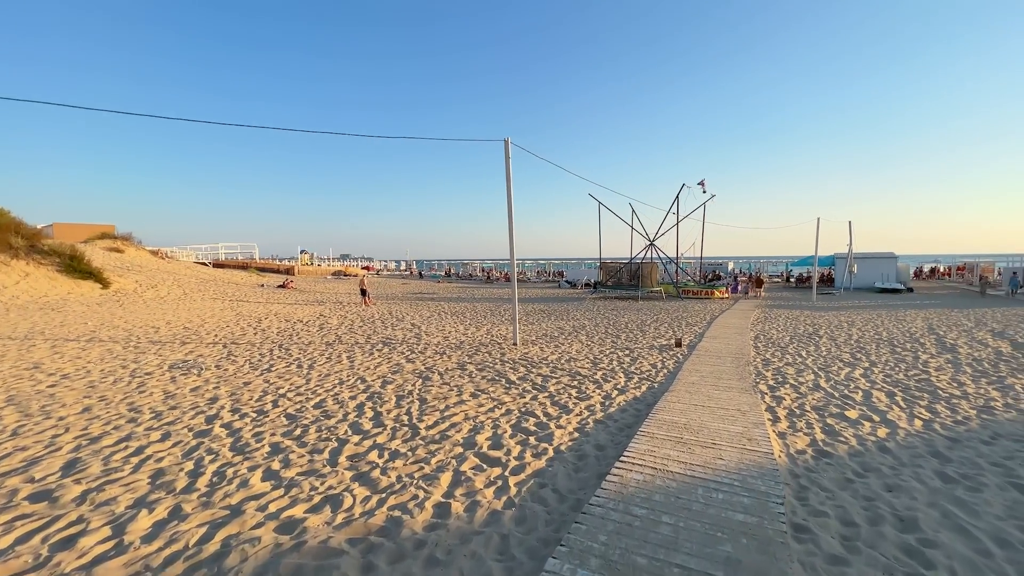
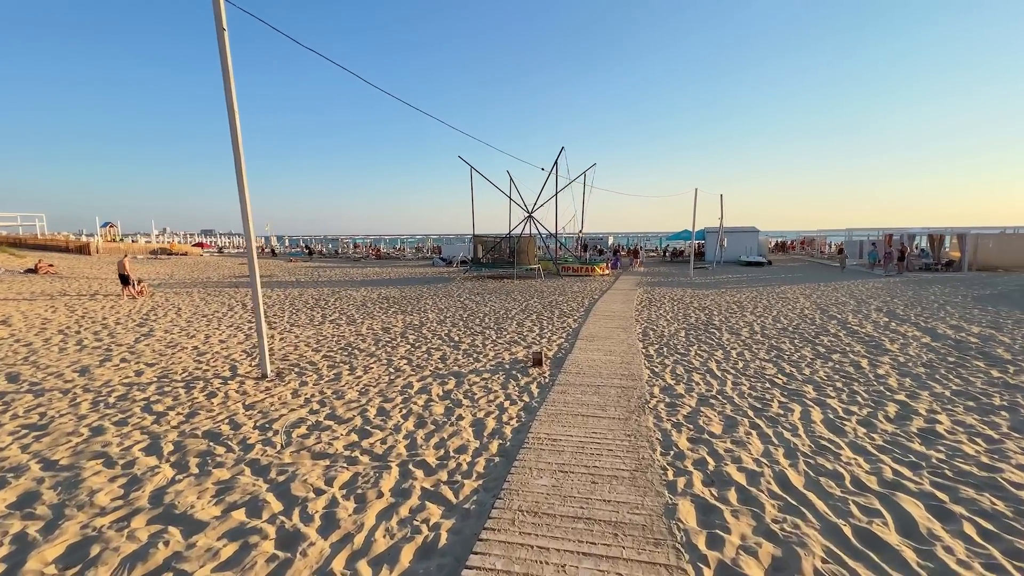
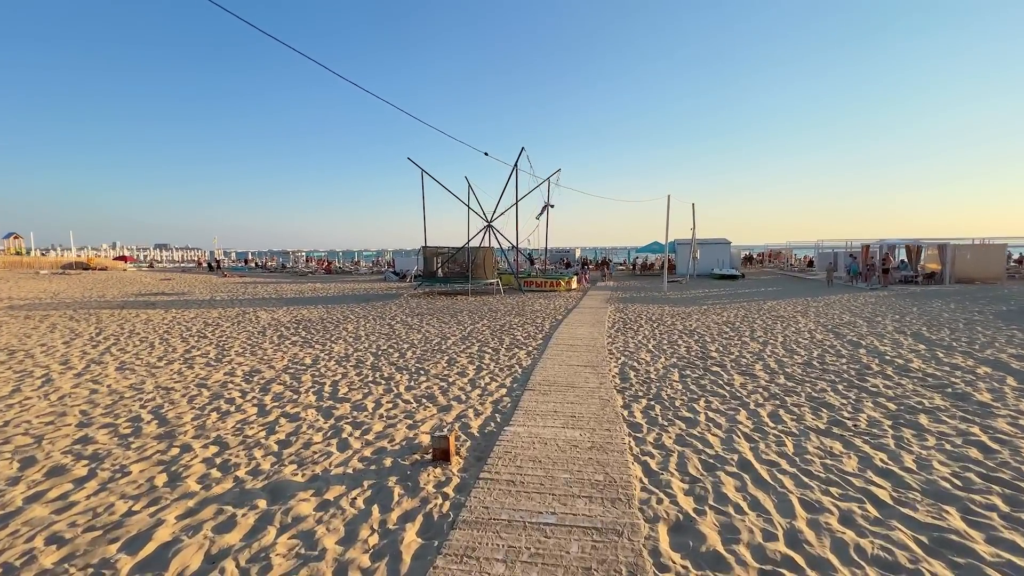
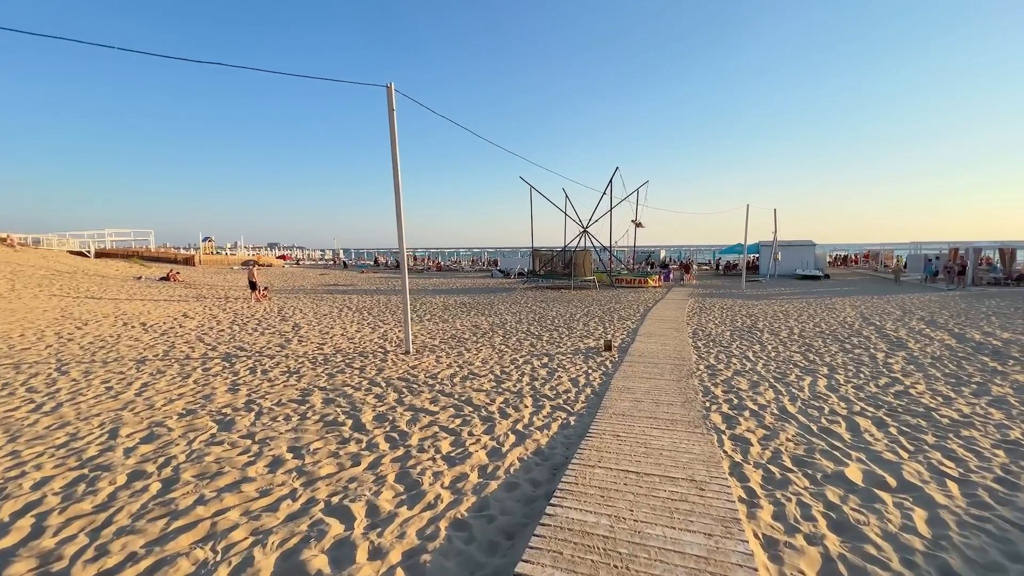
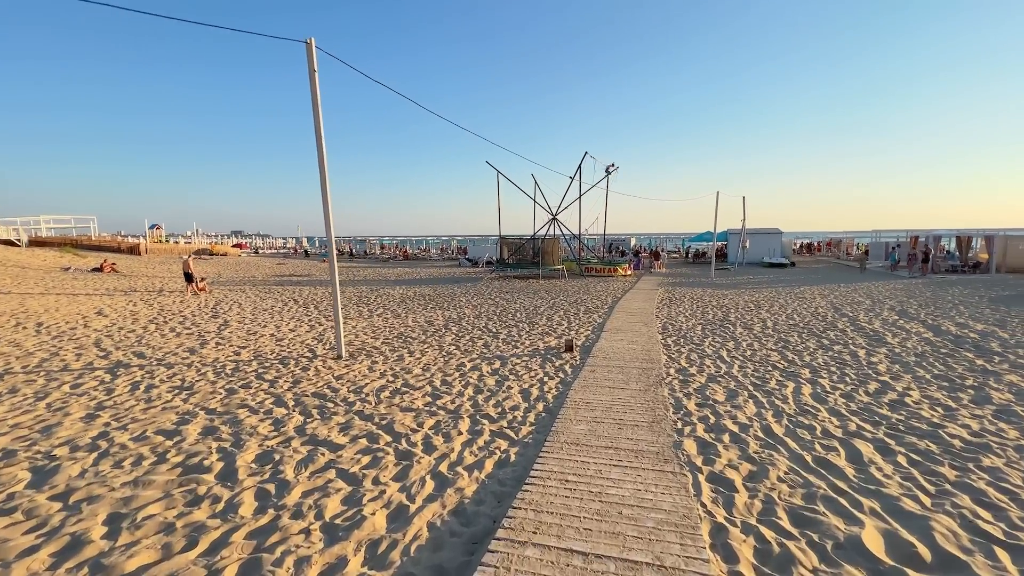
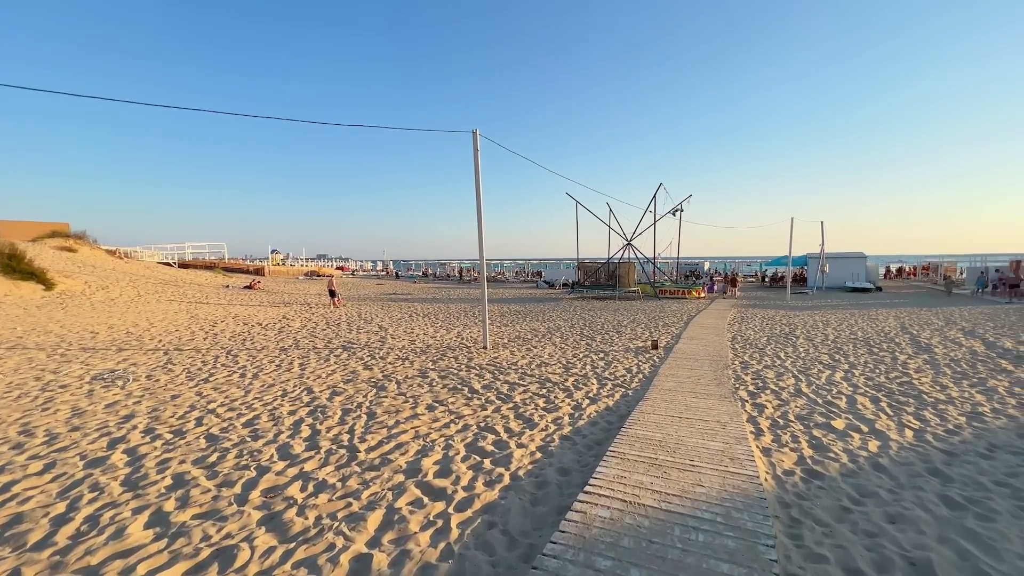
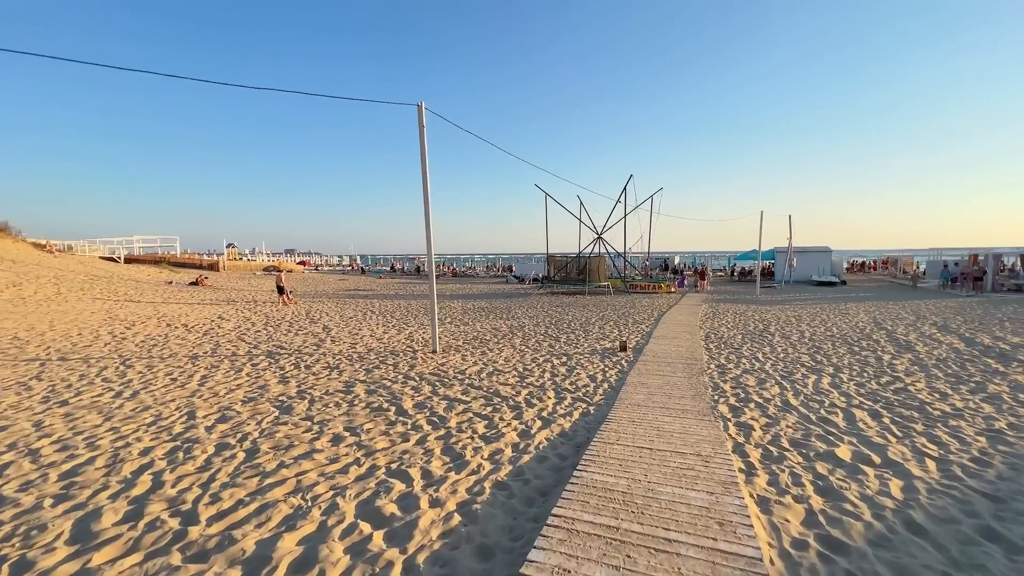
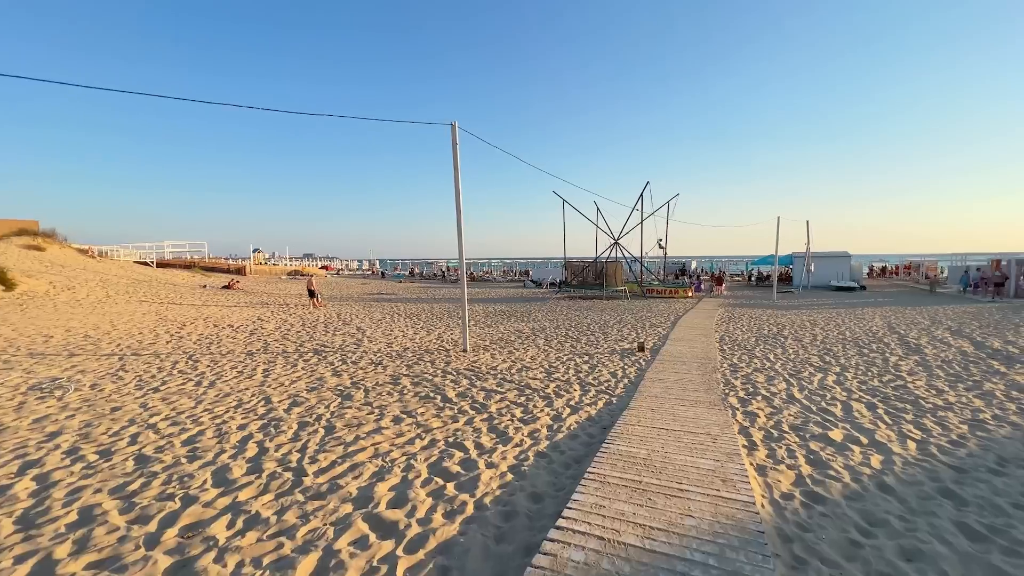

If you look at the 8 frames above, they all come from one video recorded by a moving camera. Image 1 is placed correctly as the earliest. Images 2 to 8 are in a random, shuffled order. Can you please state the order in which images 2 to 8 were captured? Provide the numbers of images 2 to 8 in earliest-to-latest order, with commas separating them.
6, 8, 7, 4, 5, 2, 3
